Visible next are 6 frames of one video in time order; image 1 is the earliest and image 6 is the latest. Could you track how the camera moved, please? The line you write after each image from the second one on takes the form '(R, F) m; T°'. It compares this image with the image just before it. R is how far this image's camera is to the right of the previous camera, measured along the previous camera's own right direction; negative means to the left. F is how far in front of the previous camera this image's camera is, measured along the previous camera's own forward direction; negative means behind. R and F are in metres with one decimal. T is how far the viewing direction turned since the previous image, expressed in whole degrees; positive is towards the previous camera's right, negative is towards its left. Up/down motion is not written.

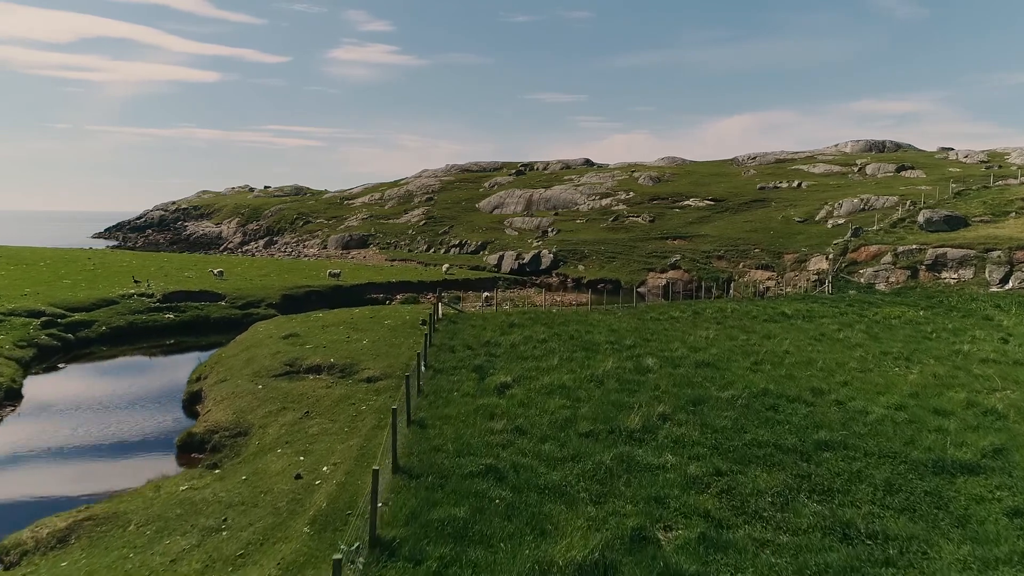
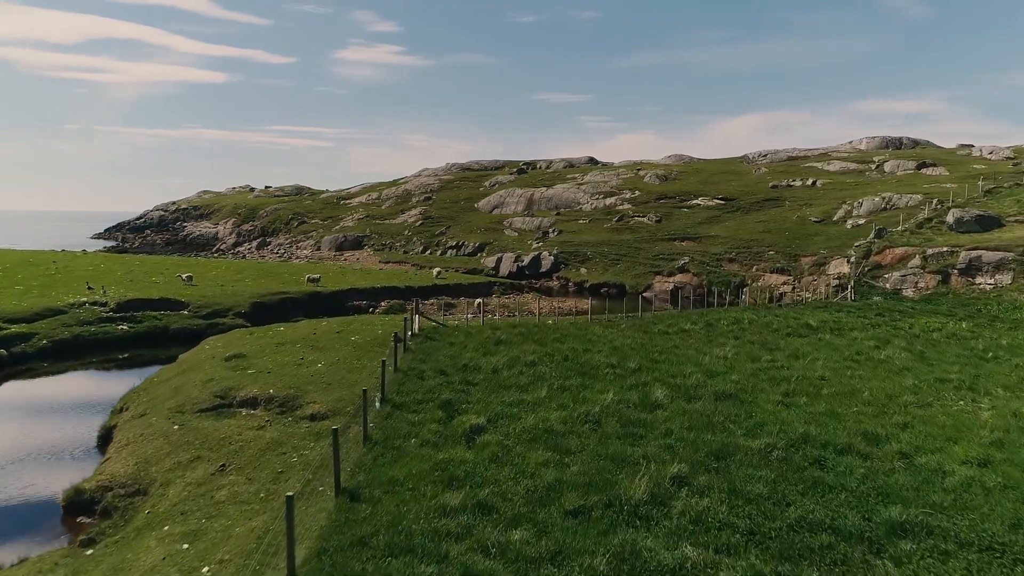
(+1.0, +5.9) m; 0°
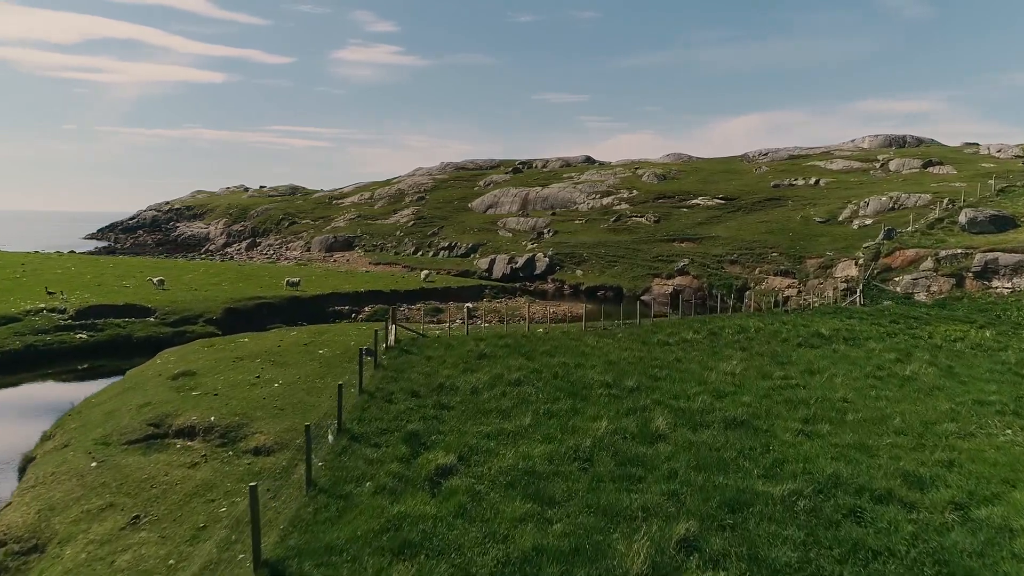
(+0.6, +3.6) m; 0°
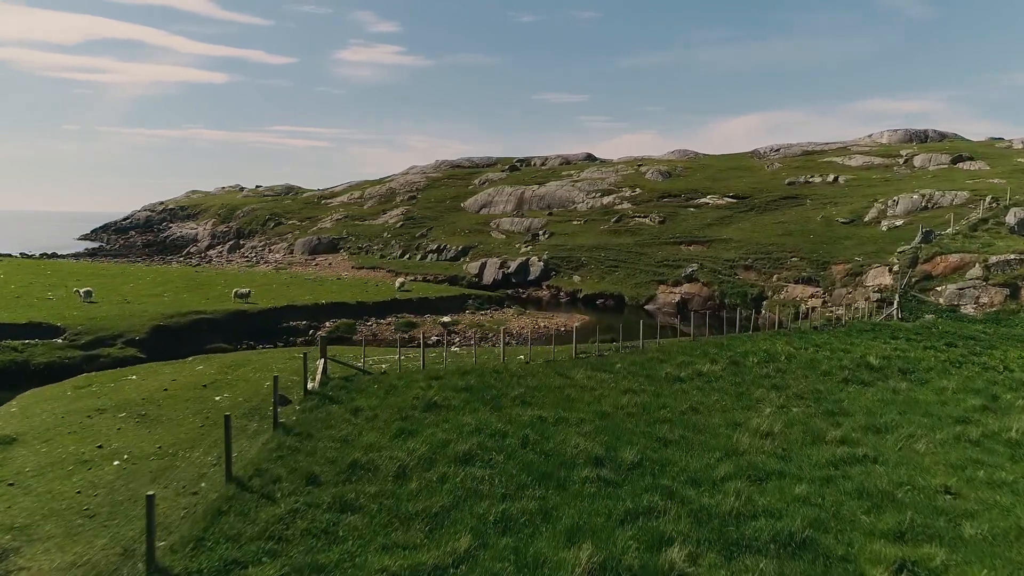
(+1.6, +8.7) m; 0°
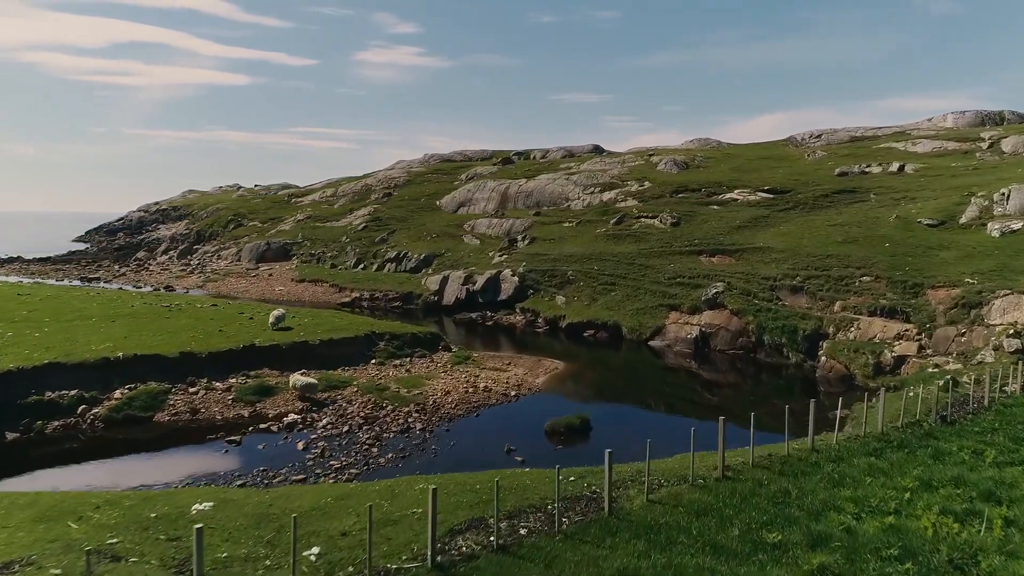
(+5.4, +22.3) m; -2°
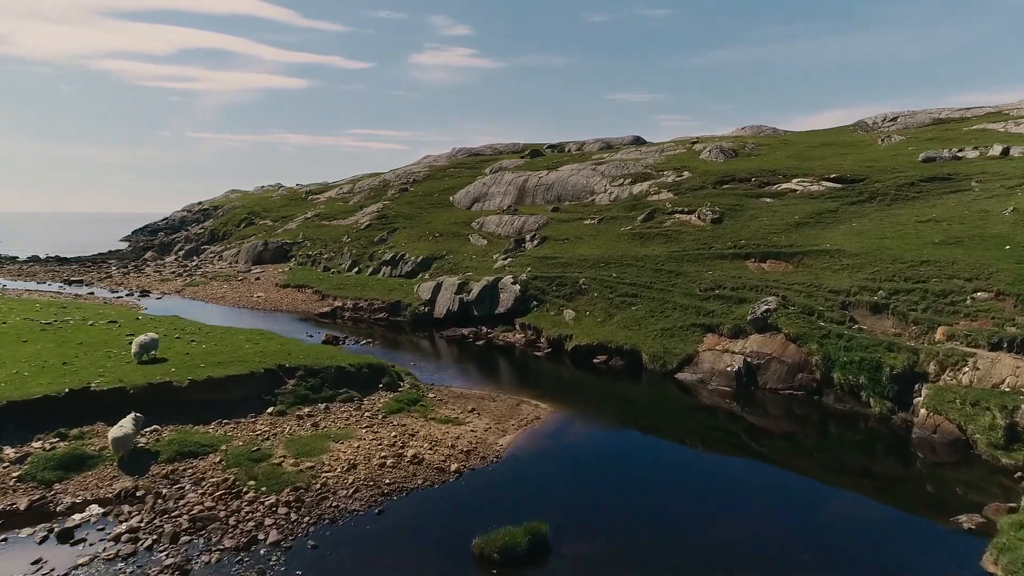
(+4.0, +13.1) m; -4°
